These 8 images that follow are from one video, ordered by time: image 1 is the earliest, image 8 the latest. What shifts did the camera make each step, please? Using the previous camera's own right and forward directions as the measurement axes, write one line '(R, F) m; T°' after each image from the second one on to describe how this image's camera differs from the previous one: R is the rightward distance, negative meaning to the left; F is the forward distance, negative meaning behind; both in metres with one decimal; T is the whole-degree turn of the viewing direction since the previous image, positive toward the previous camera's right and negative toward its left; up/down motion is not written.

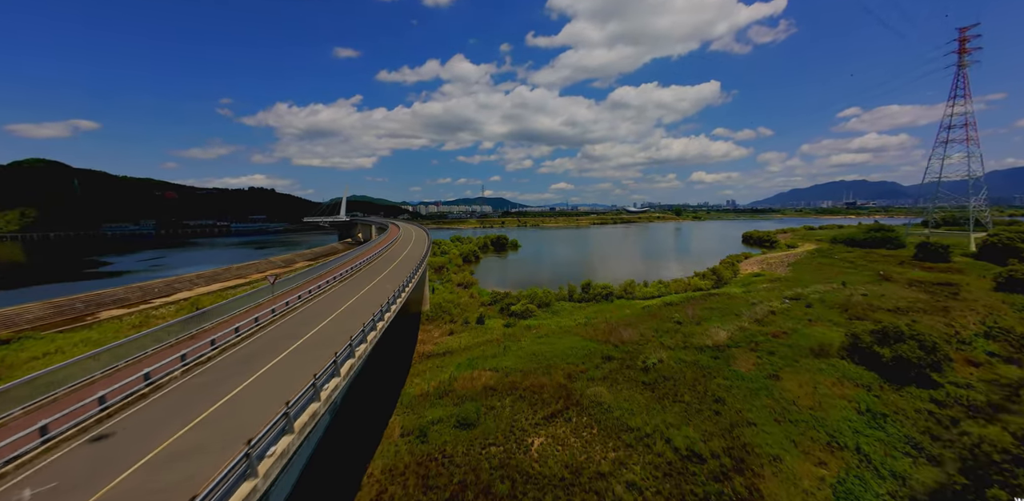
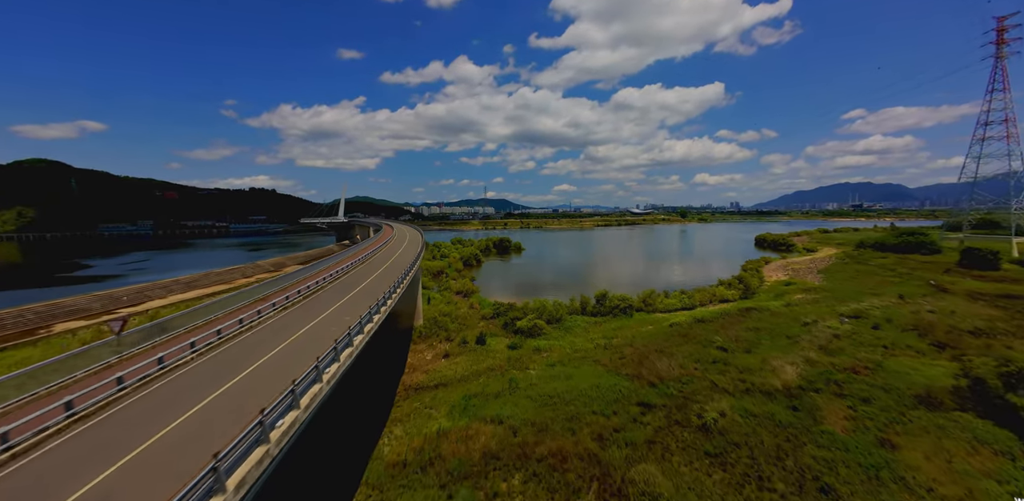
(-0.2, +3.1) m; 0°
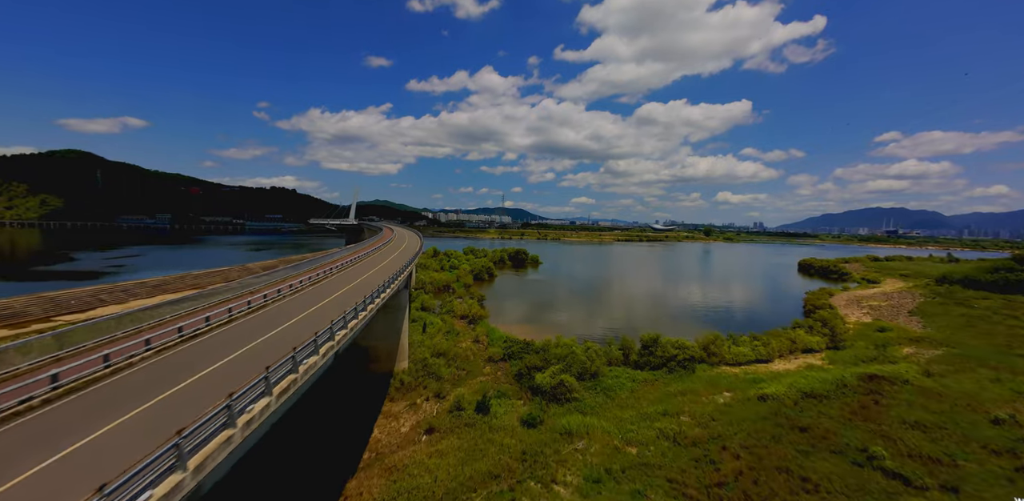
(-0.3, +5.5) m; -2°
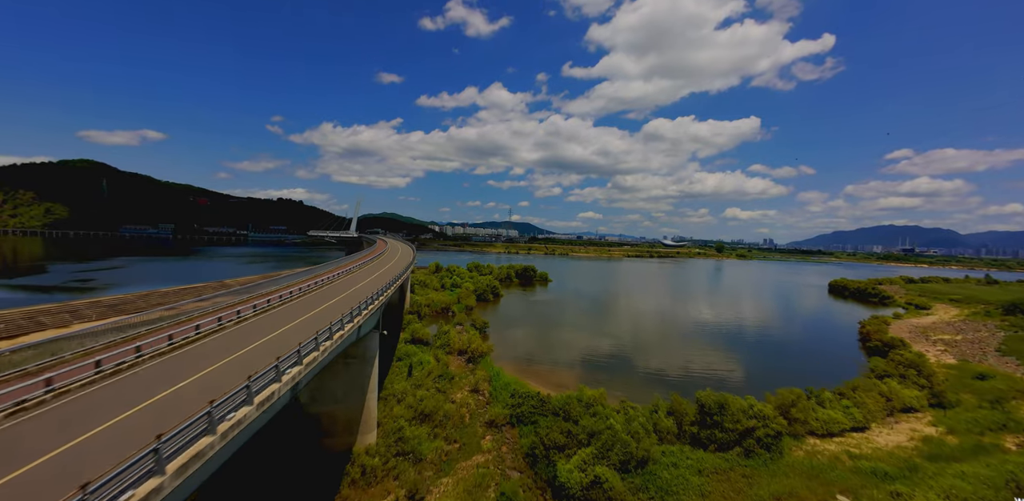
(-0.2, +4.2) m; -1°
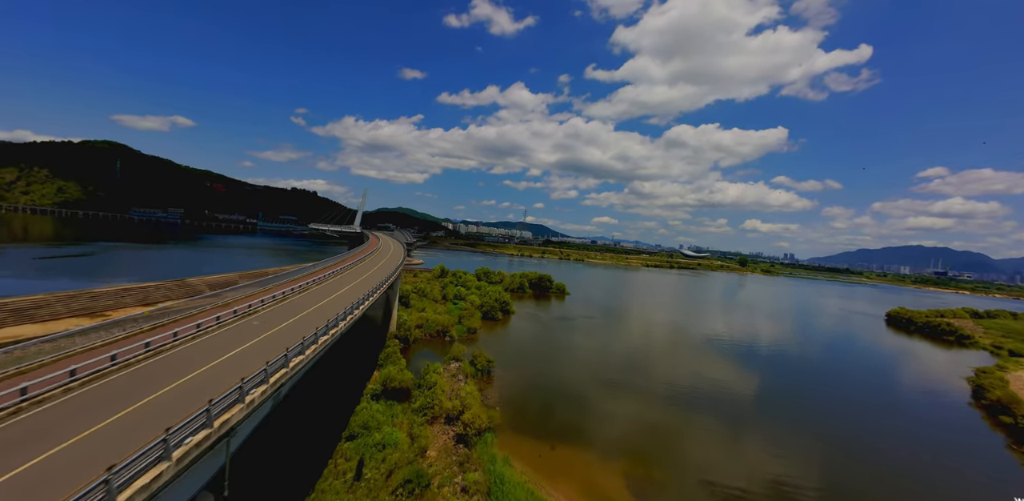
(-0.3, +6.2) m; -2°
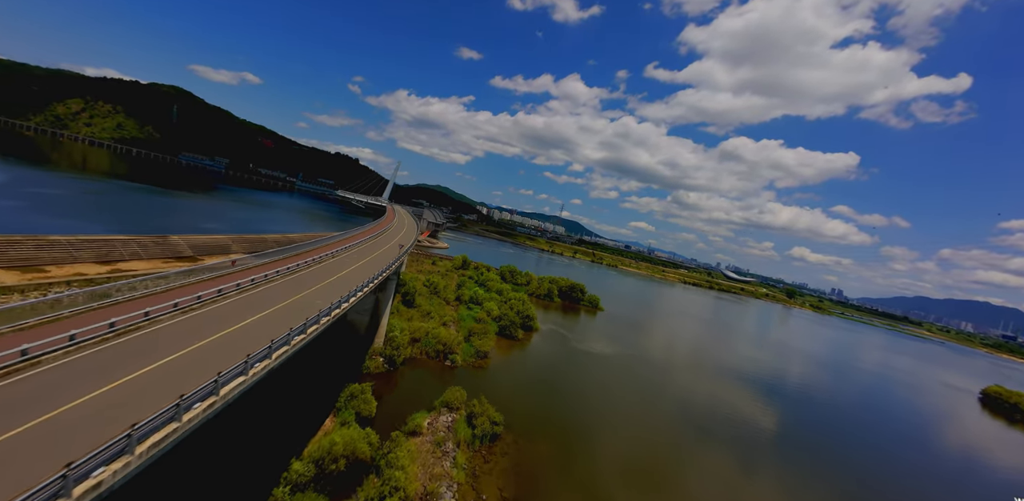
(-0.3, +5.9) m; -4°
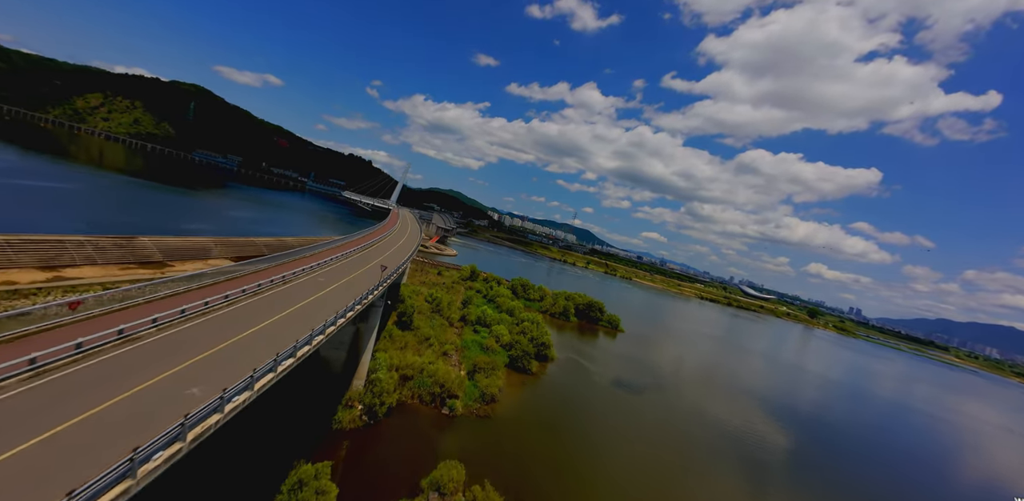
(-0.3, +3.8) m; -1°
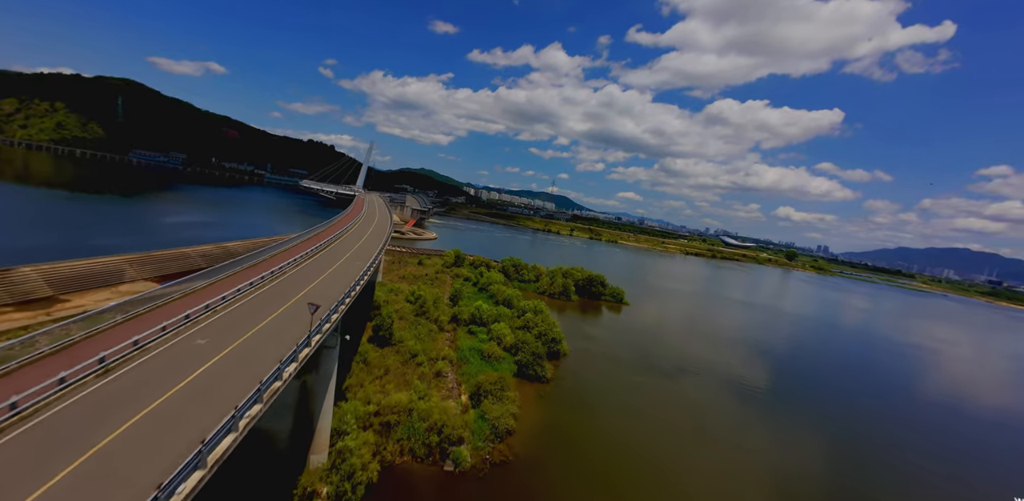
(-0.7, +4.5) m; +3°
